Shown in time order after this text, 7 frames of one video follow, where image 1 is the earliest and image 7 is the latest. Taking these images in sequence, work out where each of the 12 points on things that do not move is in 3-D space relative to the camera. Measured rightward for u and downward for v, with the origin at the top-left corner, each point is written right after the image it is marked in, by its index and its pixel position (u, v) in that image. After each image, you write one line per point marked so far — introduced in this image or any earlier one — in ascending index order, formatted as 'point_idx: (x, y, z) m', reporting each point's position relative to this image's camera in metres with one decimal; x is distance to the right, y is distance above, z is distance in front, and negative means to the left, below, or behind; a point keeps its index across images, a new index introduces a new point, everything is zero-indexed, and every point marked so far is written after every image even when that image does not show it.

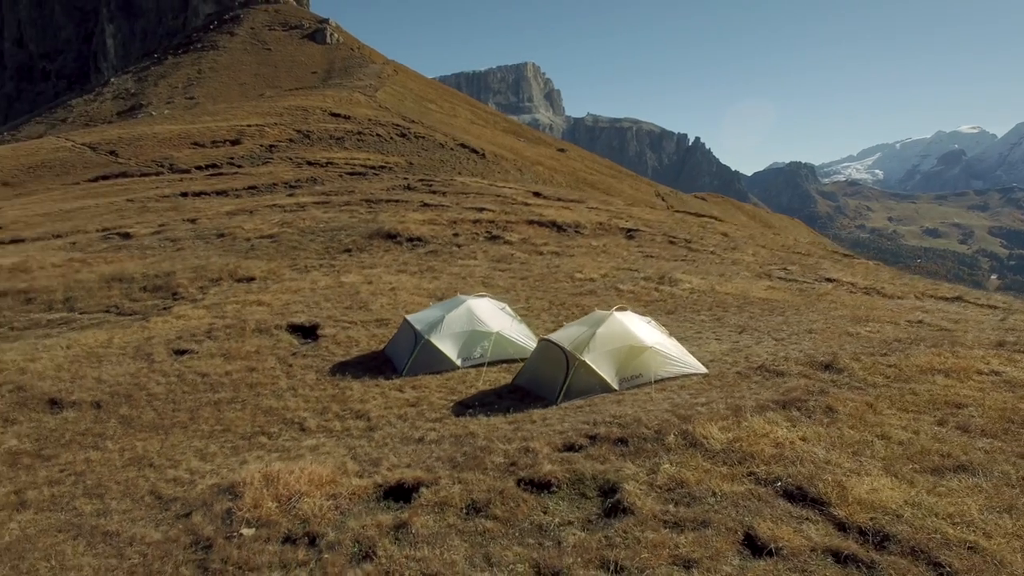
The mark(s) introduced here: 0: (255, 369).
0: (-5.8, -1.8, +14.4) m
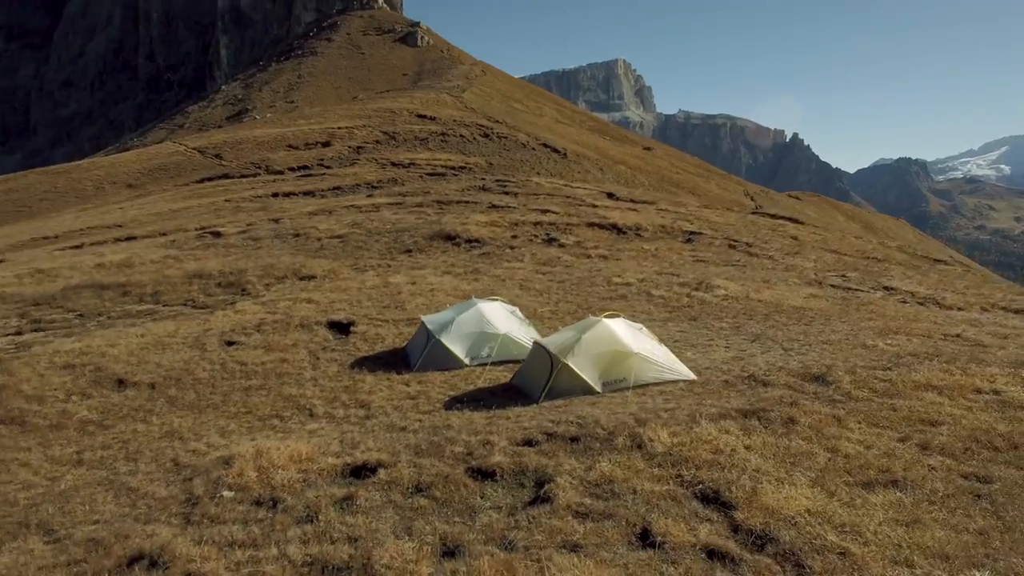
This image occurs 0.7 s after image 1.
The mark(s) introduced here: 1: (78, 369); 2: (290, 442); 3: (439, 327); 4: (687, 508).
0: (-5.8, -1.9, +16.4) m
1: (-10.5, -1.9, +15.4) m
2: (-3.8, -2.7, +11.0) m
3: (-2.0, -1.0, +16.8) m
4: (+2.4, -3.0, +8.6) m
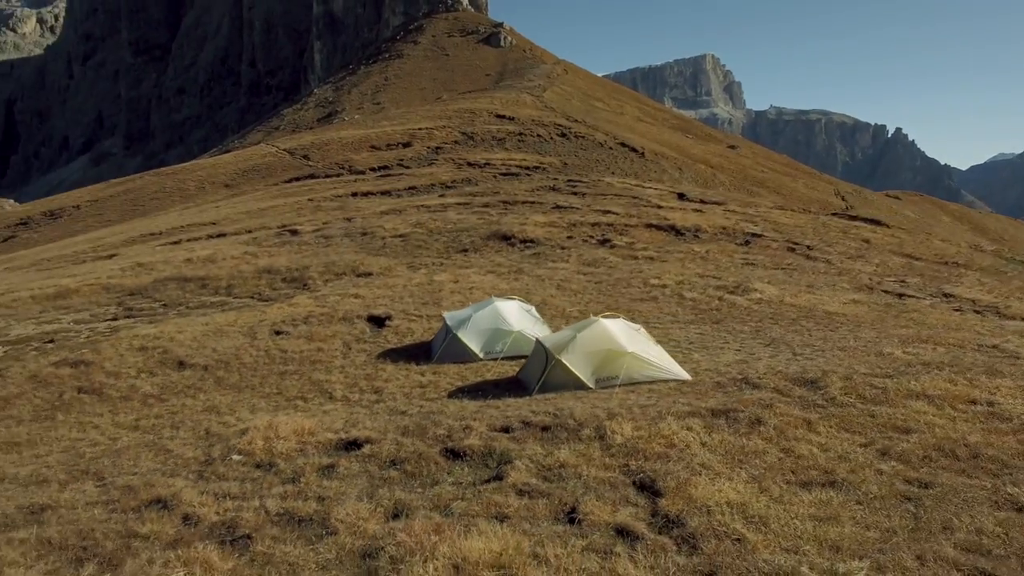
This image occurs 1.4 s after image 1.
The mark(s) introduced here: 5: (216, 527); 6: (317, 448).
0: (-5.4, -1.8, +18.3) m
1: (-10.2, -1.7, +18.0) m
2: (-4.2, -2.6, +12.7) m
3: (-1.6, -1.0, +18.2) m
4: (+1.6, -3.0, +9.6) m
5: (-3.9, -3.1, +8.4) m
6: (-3.4, -2.8, +11.2) m
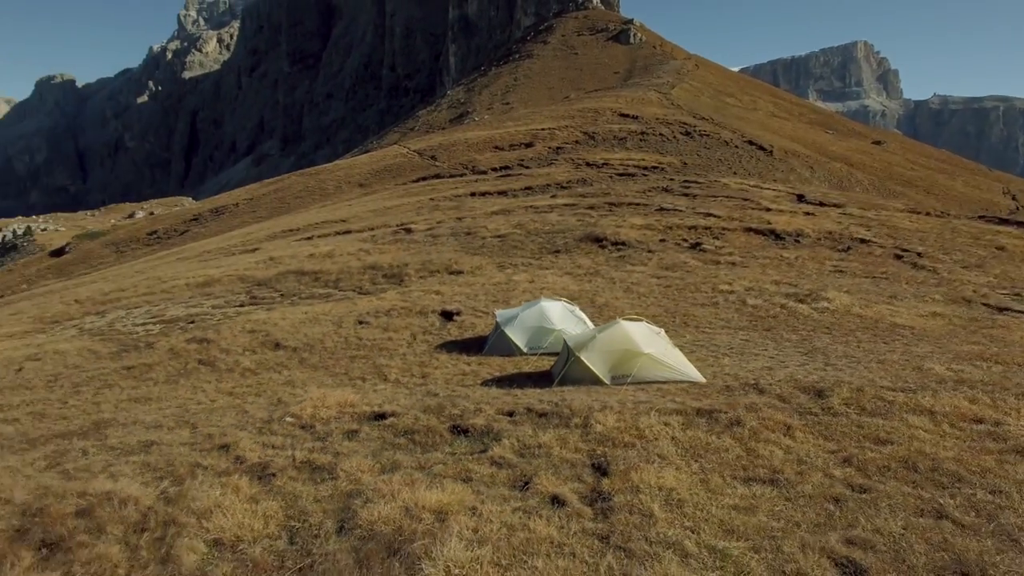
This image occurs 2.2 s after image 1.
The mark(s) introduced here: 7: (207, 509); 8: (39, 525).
0: (-3.9, -1.7, +21.2) m
1: (-8.7, -1.5, +21.8) m
2: (-3.9, -2.6, +15.5) m
3: (-0.2, -1.0, +20.3) m
4: (+1.1, -3.2, +11.2) m
5: (-4.5, -3.1, +11.2) m
6: (-3.4, -2.8, +13.8) m
7: (-4.4, -3.2, +9.3) m
8: (-6.7, -3.3, +9.1) m
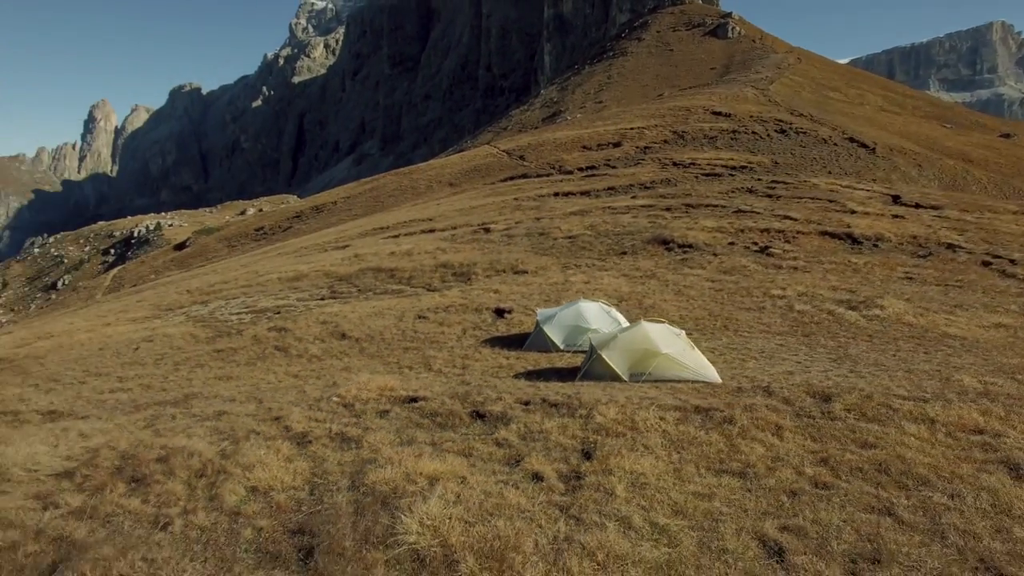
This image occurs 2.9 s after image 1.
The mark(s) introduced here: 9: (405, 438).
0: (-2.4, -1.6, +23.3) m
1: (-7.1, -1.3, +24.6) m
2: (-3.3, -2.5, +17.6) m
3: (+1.1, -1.1, +21.9) m
4: (+1.1, -3.3, +12.7) m
5: (-4.5, -3.1, +13.5) m
6: (-3.1, -2.8, +15.9) m
7: (-4.7, -3.2, +11.6) m
8: (-7.0, -3.3, +11.7) m
9: (-2.3, -3.2, +13.5) m
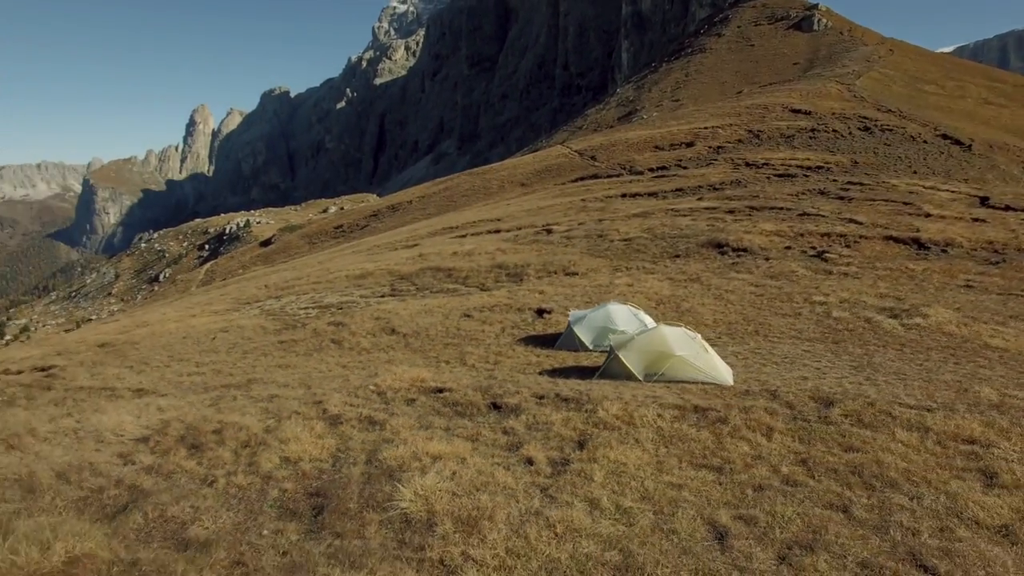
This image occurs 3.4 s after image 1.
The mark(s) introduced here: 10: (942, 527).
0: (-1.1, -1.7, +25.0) m
1: (-5.5, -1.3, +26.9) m
2: (-2.6, -2.6, +19.5) m
3: (+2.3, -1.2, +23.1) m
4: (+1.1, -3.4, +14.1) m
5: (-4.3, -3.1, +15.6) m
6: (-2.6, -2.8, +17.8) m
7: (-4.8, -3.2, +13.7) m
8: (-7.0, -3.2, +14.1) m
9: (-2.1, -3.2, +15.3) m
10: (+6.9, -3.8, +10.2) m
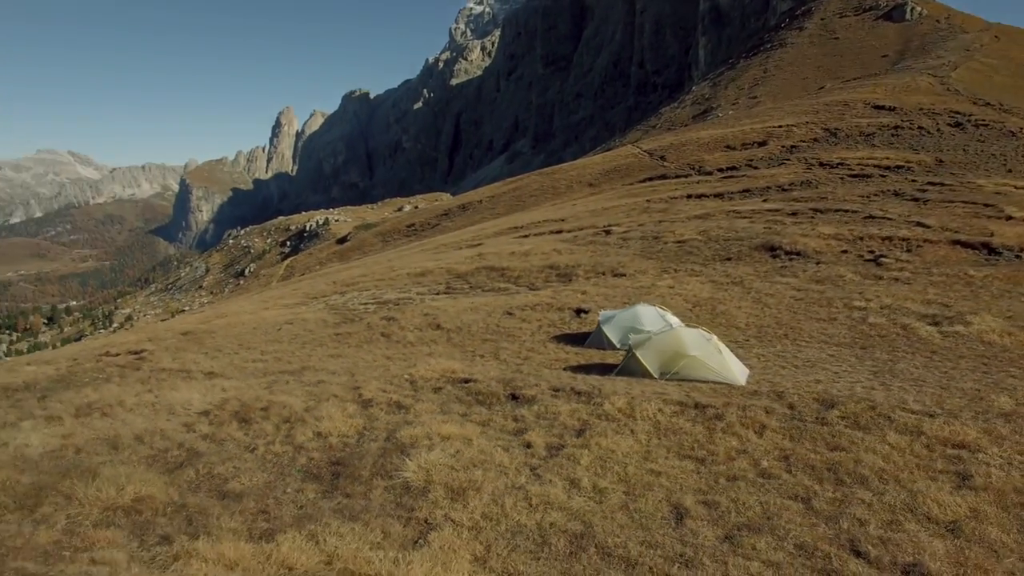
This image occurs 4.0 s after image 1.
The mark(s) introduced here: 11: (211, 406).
0: (+0.4, -1.7, +26.6) m
1: (-3.8, -1.2, +29.0) m
2: (-1.8, -2.6, +21.3) m
3: (+3.6, -1.2, +24.3) m
4: (+1.2, -3.5, +15.5) m
5: (-3.9, -3.1, +17.6) m
6: (-2.0, -2.8, +19.6) m
7: (-4.6, -3.2, +15.8) m
8: (-6.8, -3.1, +16.4) m
9: (-1.8, -3.2, +17.0) m
10: (+6.5, -4.0, +10.9) m
11: (-8.1, -3.2, +17.3) m
